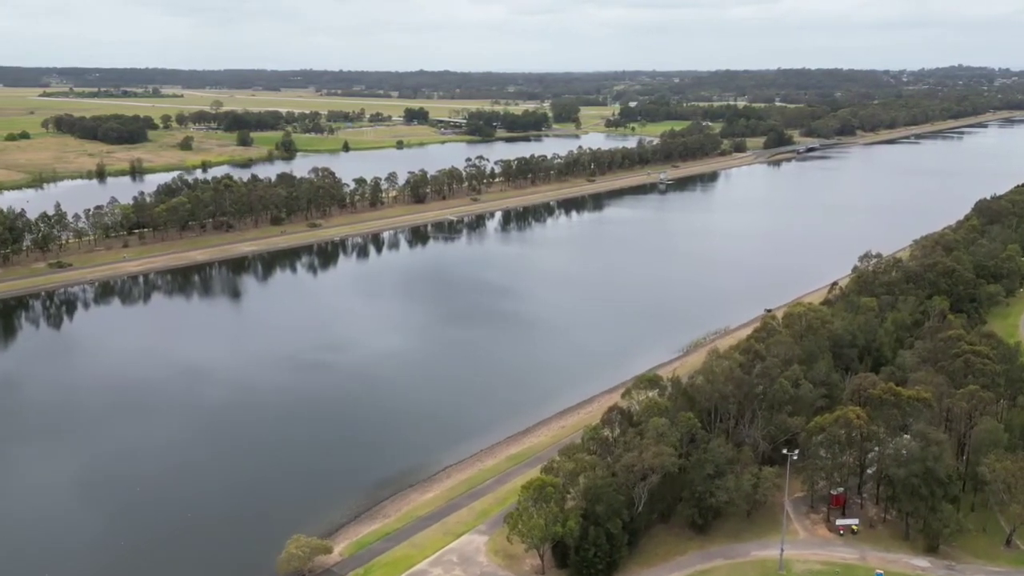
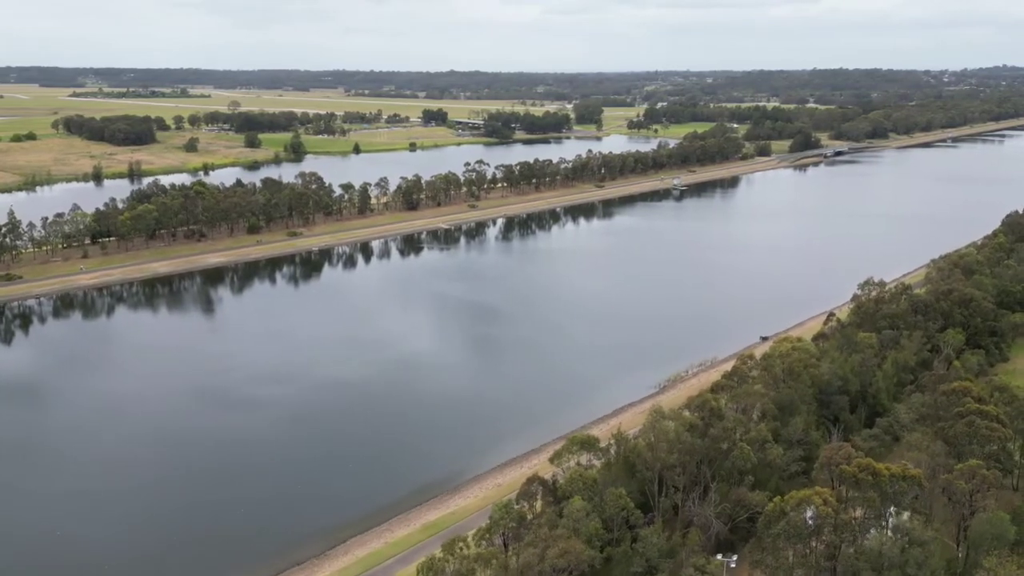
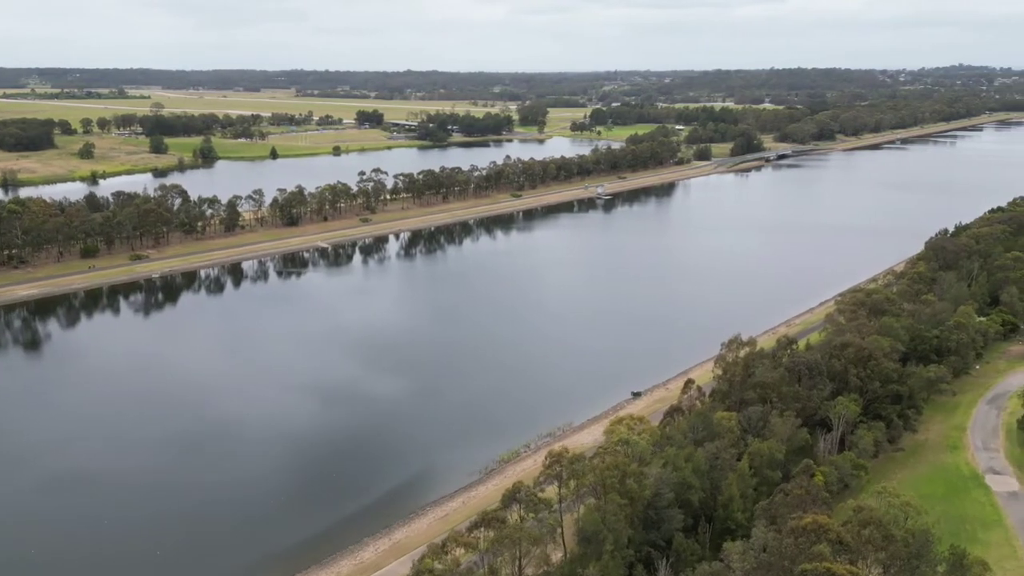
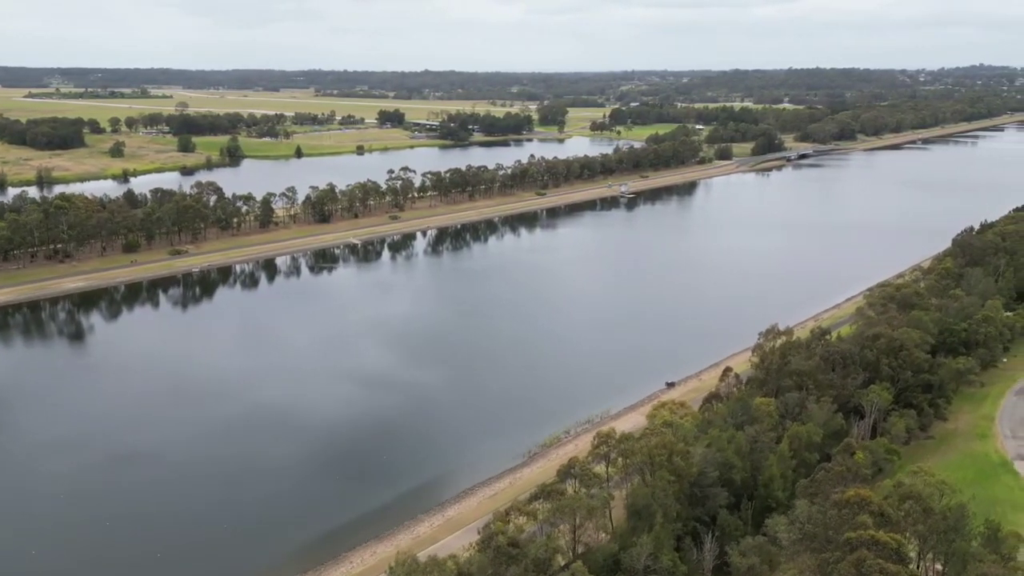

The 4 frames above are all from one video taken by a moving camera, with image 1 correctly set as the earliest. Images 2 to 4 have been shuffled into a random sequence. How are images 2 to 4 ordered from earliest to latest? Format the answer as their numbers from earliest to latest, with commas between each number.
2, 4, 3
